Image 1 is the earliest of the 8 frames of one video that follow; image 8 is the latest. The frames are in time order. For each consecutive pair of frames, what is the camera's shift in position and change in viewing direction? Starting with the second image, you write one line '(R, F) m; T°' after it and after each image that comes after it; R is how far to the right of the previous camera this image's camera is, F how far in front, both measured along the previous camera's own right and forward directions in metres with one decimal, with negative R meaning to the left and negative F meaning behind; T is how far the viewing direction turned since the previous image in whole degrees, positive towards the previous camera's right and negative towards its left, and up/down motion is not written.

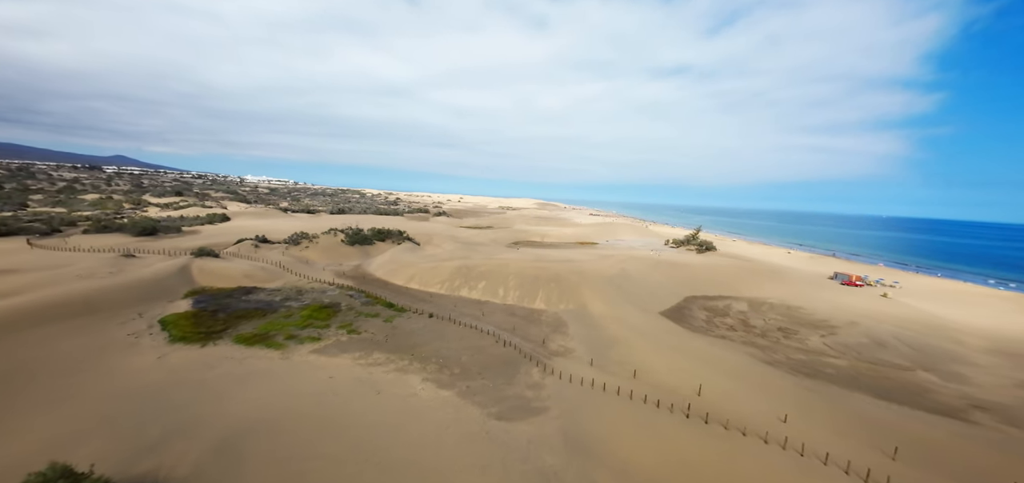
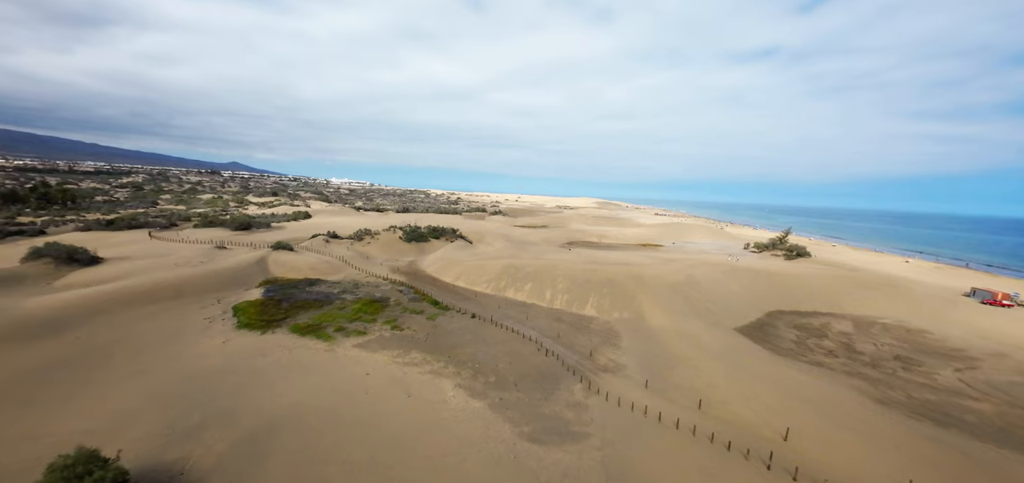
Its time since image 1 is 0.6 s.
(+0.5, +1.1) m; -10°
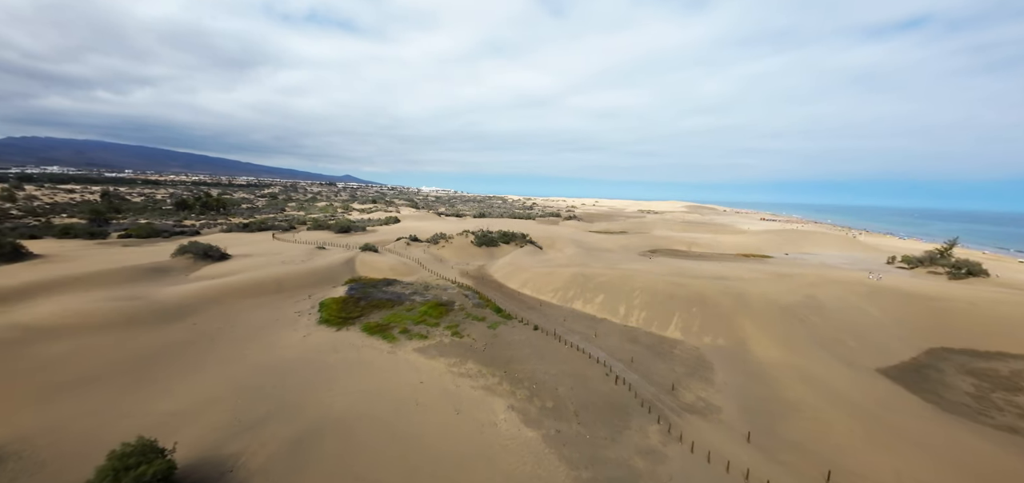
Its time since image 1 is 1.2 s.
(+0.4, +1.2) m; -13°
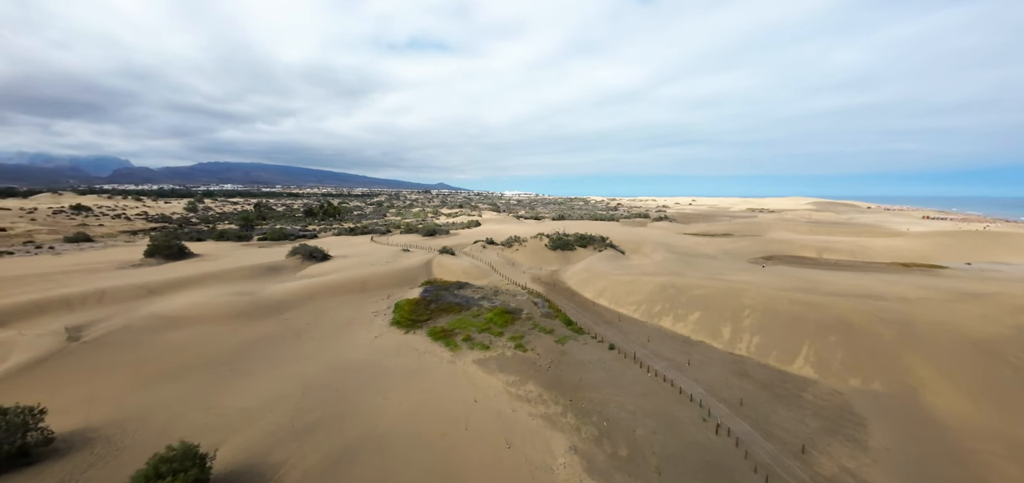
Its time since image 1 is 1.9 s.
(+0.5, +1.4) m; -14°
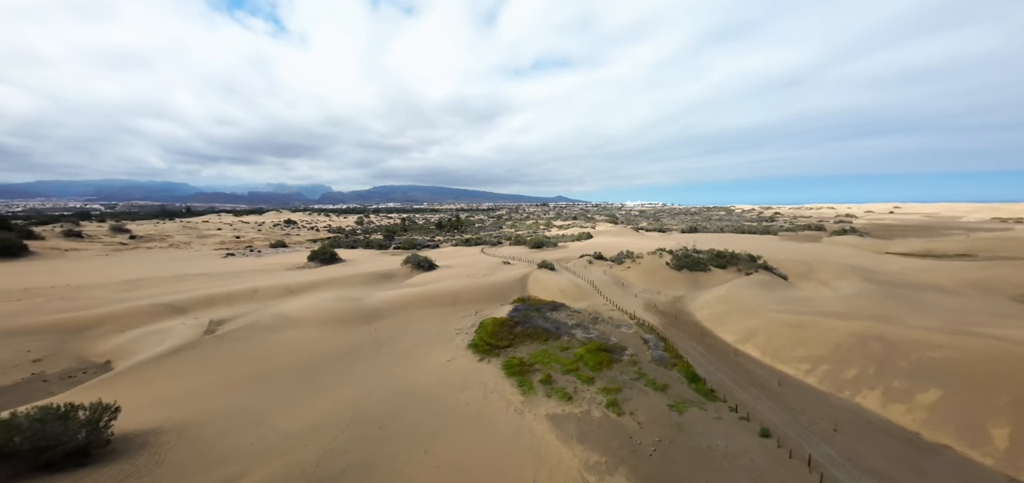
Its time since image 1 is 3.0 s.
(+0.7, +2.7) m; -20°
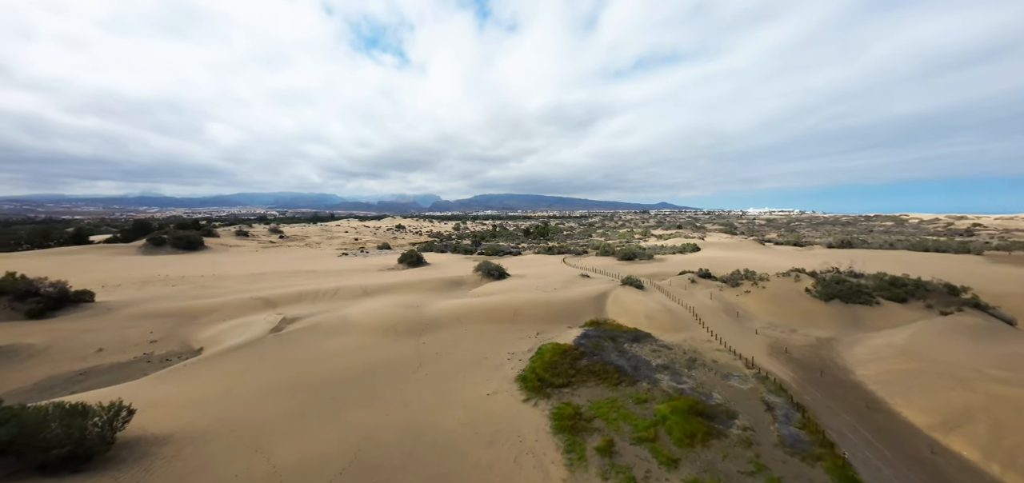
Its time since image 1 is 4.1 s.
(+0.9, +2.4) m; -16°
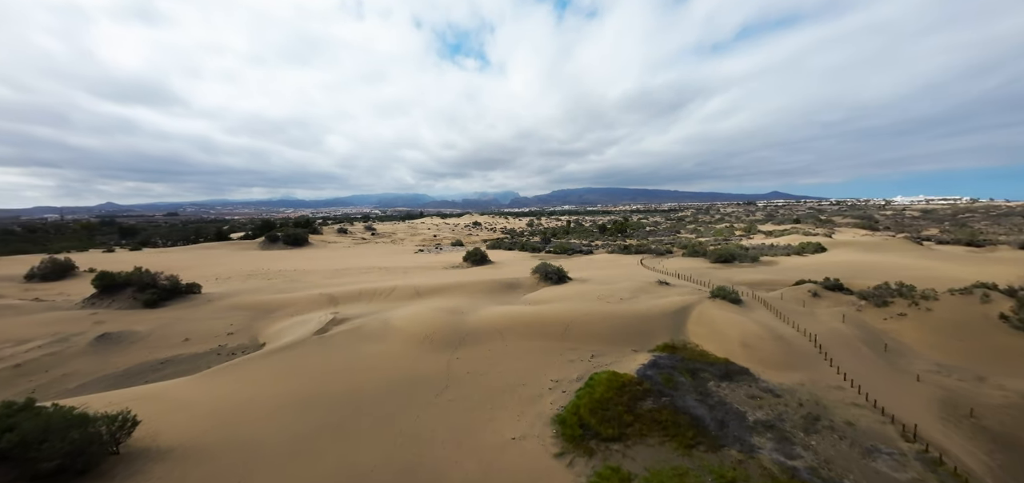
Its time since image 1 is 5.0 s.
(+1.0, +2.0) m; -13°
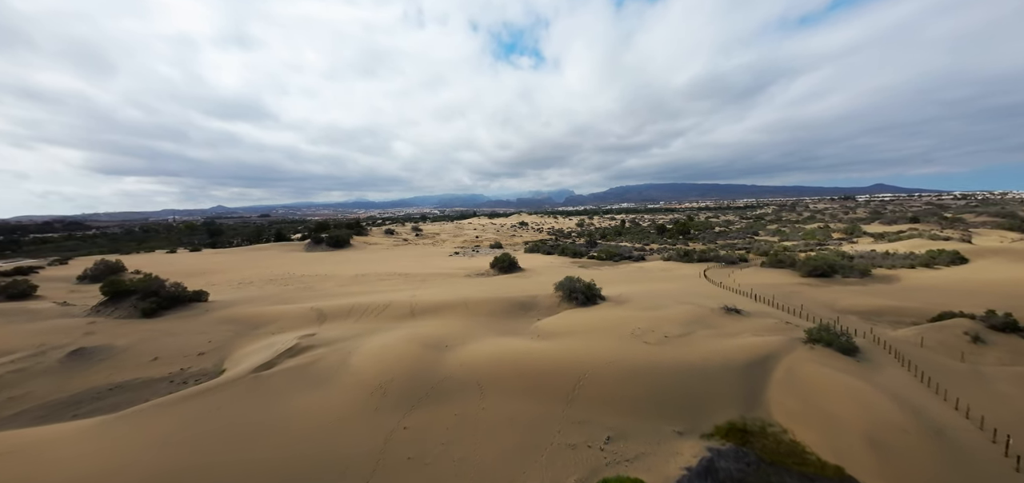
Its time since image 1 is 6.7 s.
(+1.7, +3.4) m; -9°
